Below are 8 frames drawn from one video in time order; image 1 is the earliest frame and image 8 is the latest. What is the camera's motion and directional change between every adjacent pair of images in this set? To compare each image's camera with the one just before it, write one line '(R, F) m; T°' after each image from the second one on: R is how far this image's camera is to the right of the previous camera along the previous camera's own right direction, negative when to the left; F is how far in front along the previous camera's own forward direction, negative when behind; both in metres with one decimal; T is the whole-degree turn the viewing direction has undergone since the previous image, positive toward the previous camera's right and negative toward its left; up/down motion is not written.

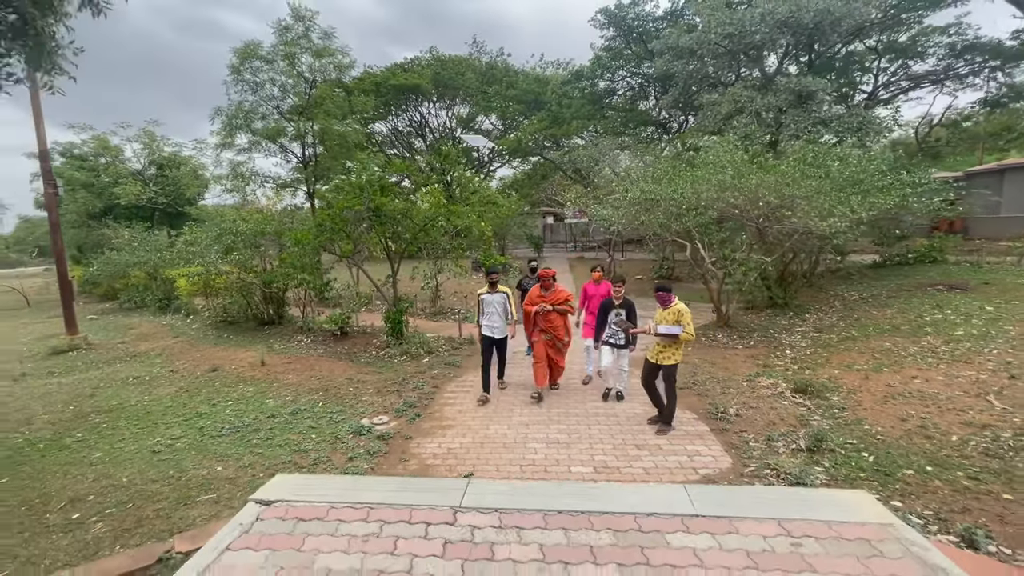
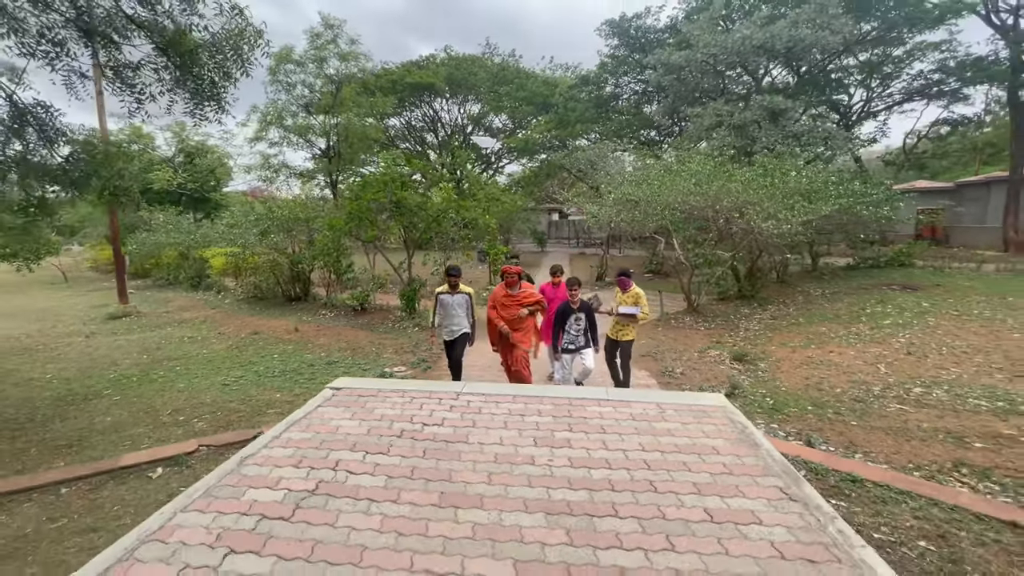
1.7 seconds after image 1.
(+0.2, -1.3) m; -1°
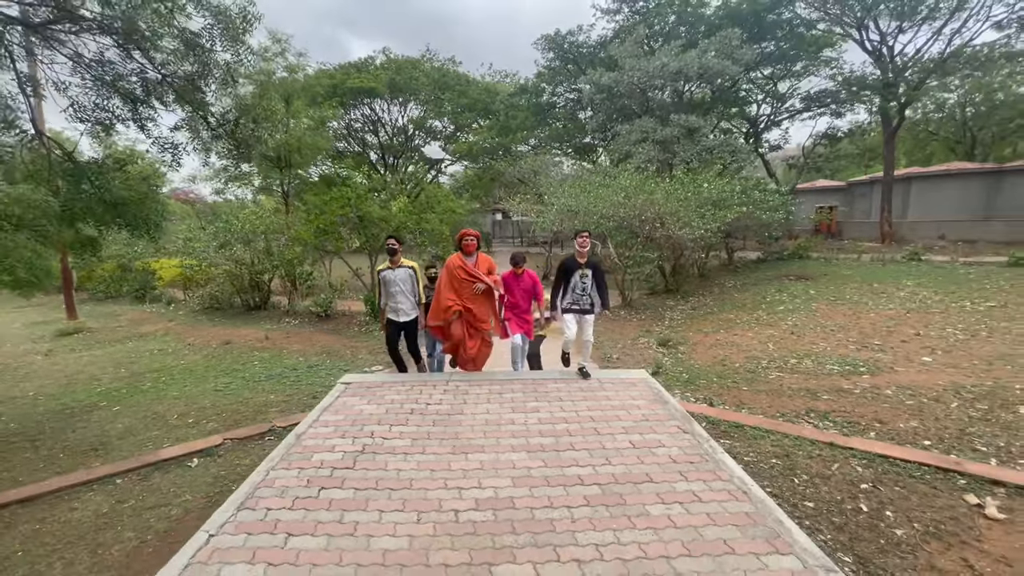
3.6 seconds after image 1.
(-0.3, -1.1) m; +7°
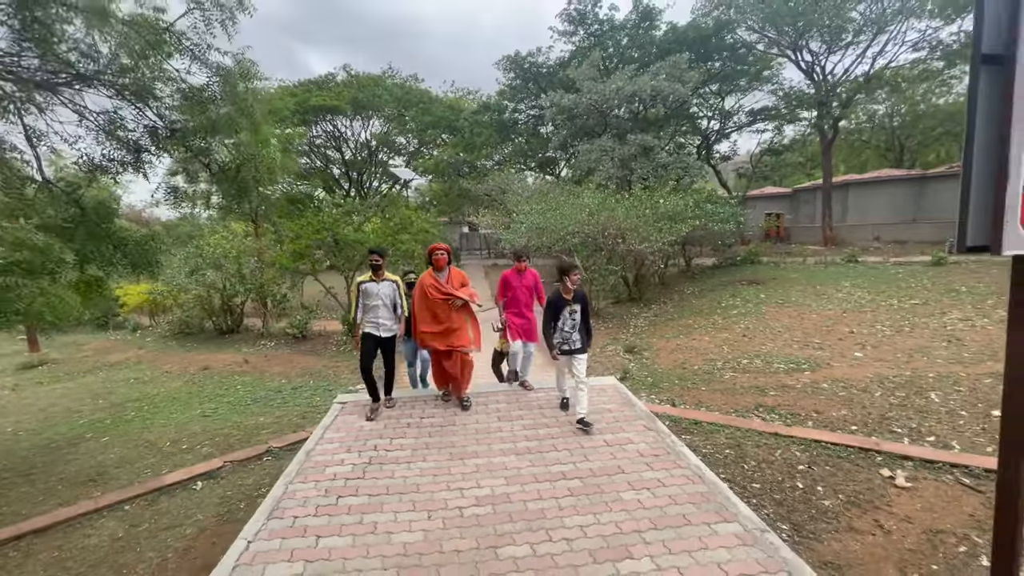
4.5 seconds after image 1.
(-0.1, -0.5) m; +4°
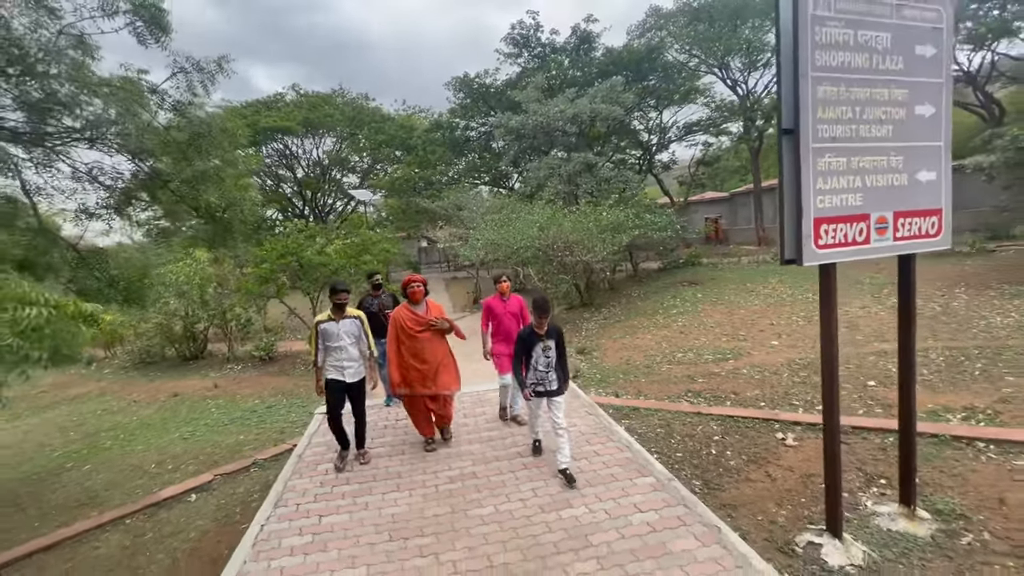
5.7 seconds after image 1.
(0.0, -0.8) m; +5°
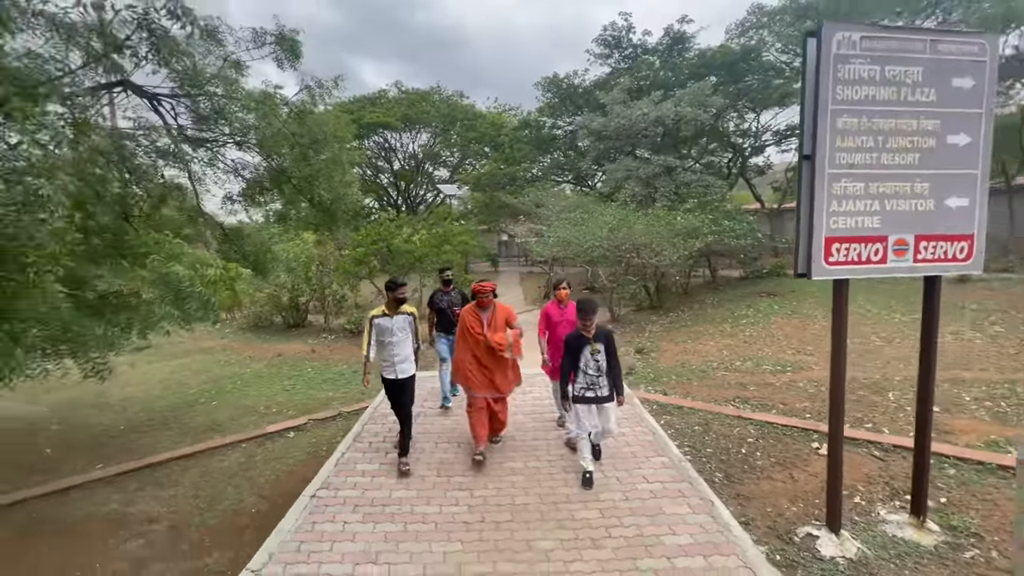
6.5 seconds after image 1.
(+0.3, -0.6) m; -9°
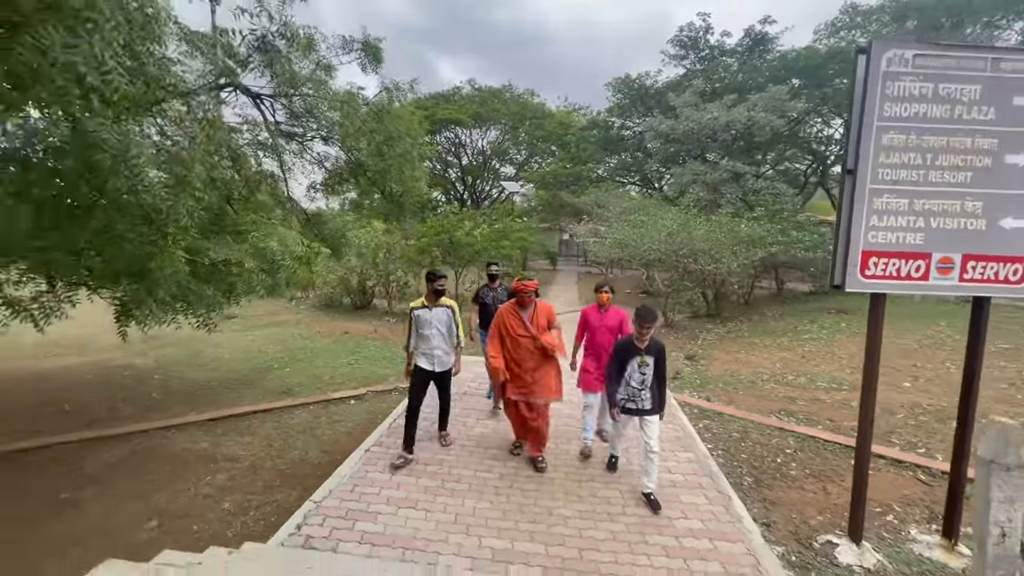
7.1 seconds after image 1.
(+0.1, -0.3) m; -7°
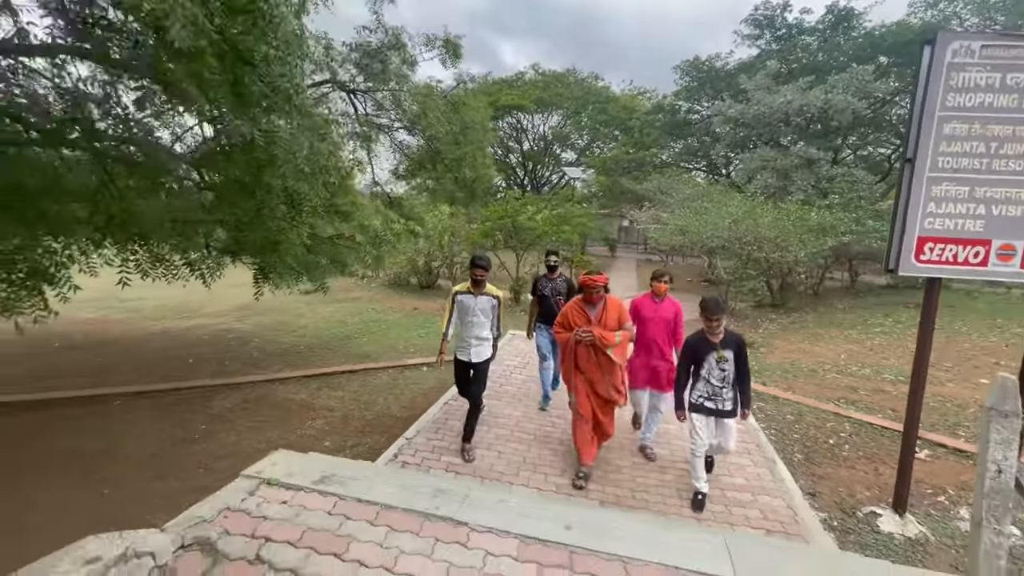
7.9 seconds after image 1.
(-0.1, -0.5) m; -7°
